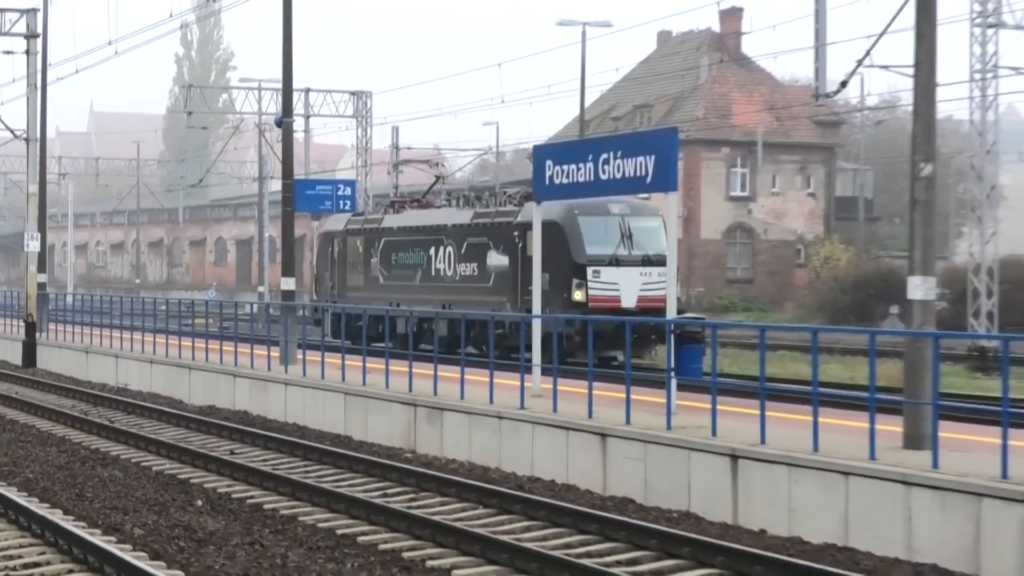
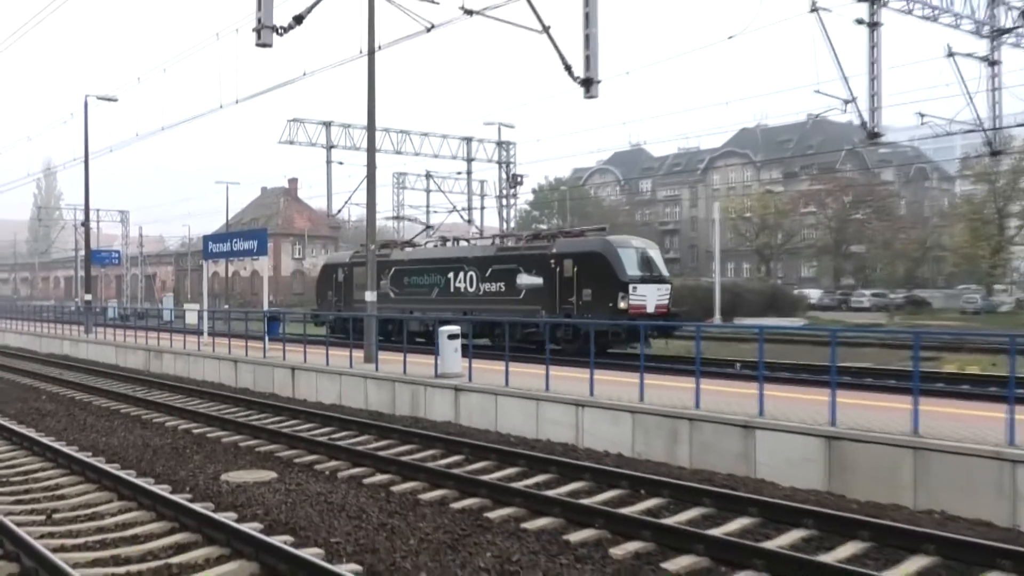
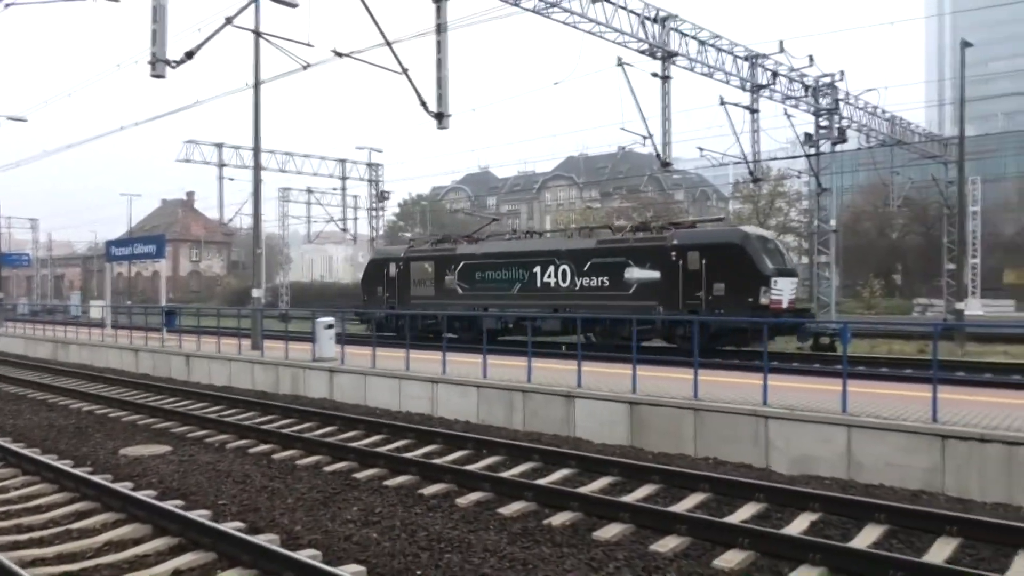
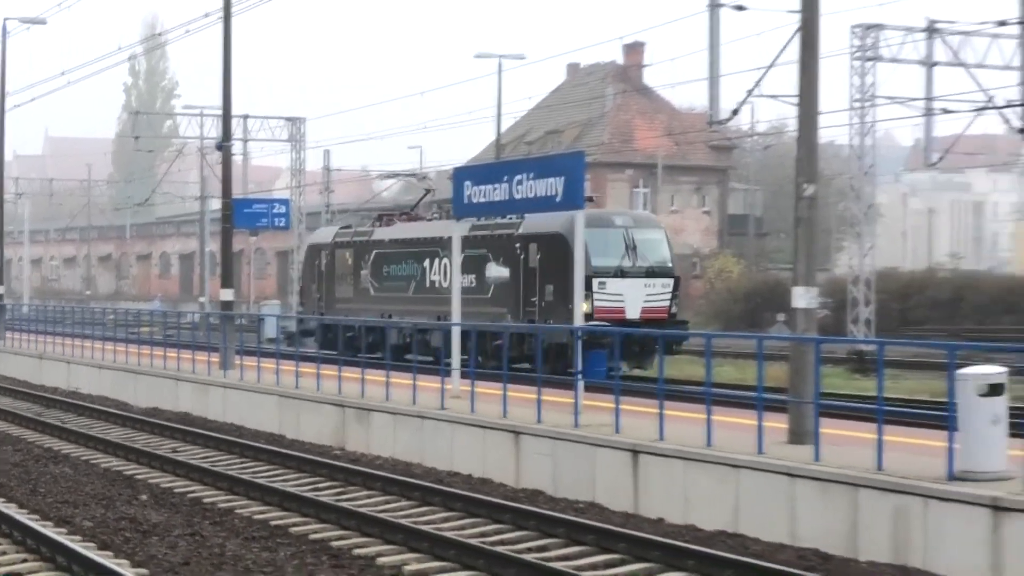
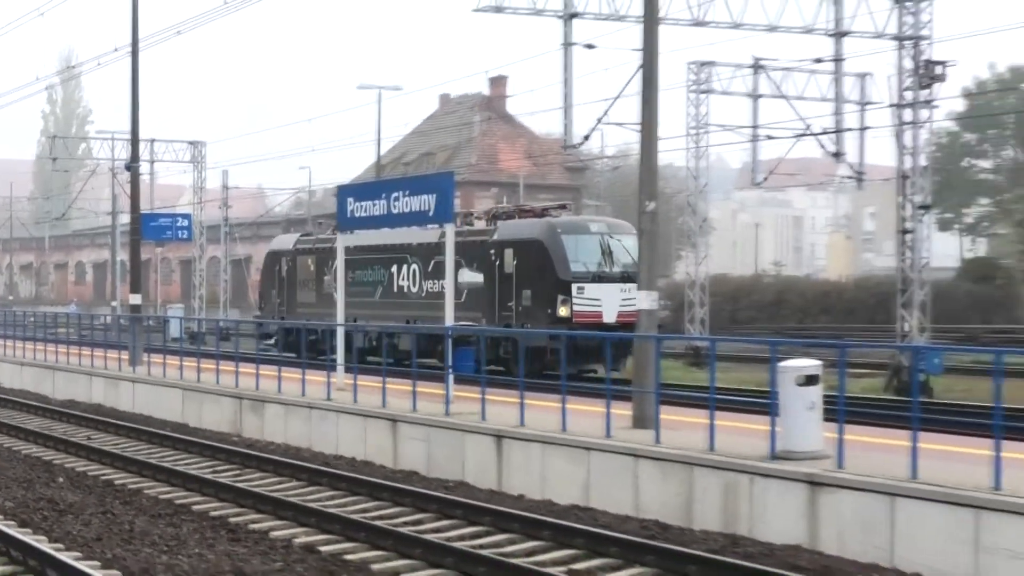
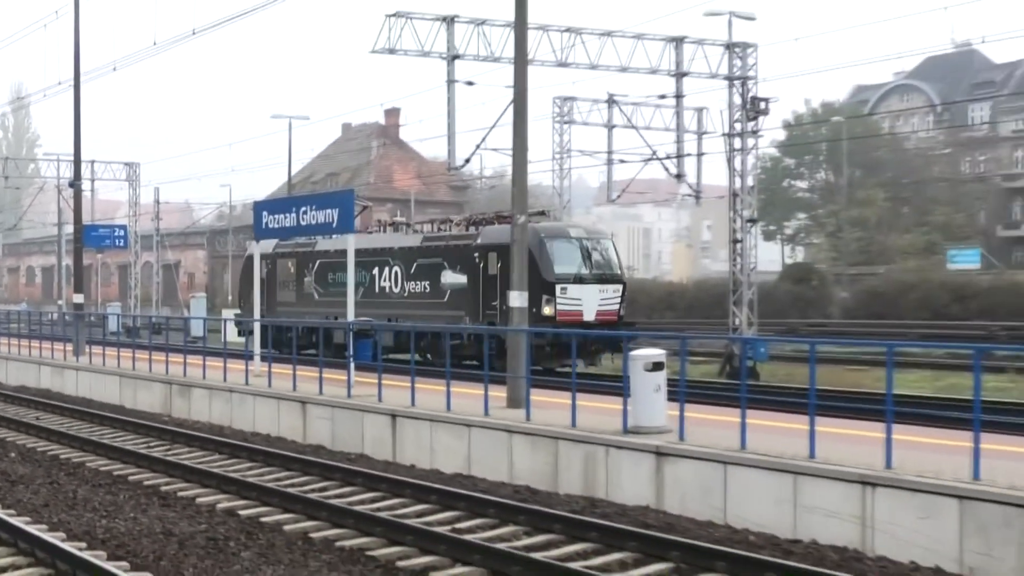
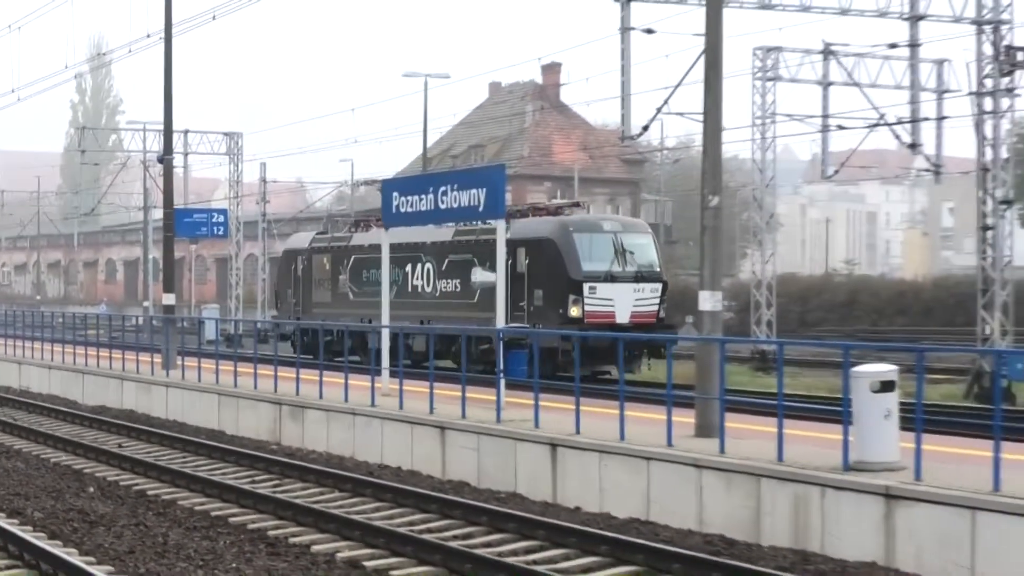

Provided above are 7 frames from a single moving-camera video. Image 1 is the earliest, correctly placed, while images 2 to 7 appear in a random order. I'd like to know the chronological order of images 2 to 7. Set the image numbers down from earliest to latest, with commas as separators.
4, 7, 5, 6, 2, 3
